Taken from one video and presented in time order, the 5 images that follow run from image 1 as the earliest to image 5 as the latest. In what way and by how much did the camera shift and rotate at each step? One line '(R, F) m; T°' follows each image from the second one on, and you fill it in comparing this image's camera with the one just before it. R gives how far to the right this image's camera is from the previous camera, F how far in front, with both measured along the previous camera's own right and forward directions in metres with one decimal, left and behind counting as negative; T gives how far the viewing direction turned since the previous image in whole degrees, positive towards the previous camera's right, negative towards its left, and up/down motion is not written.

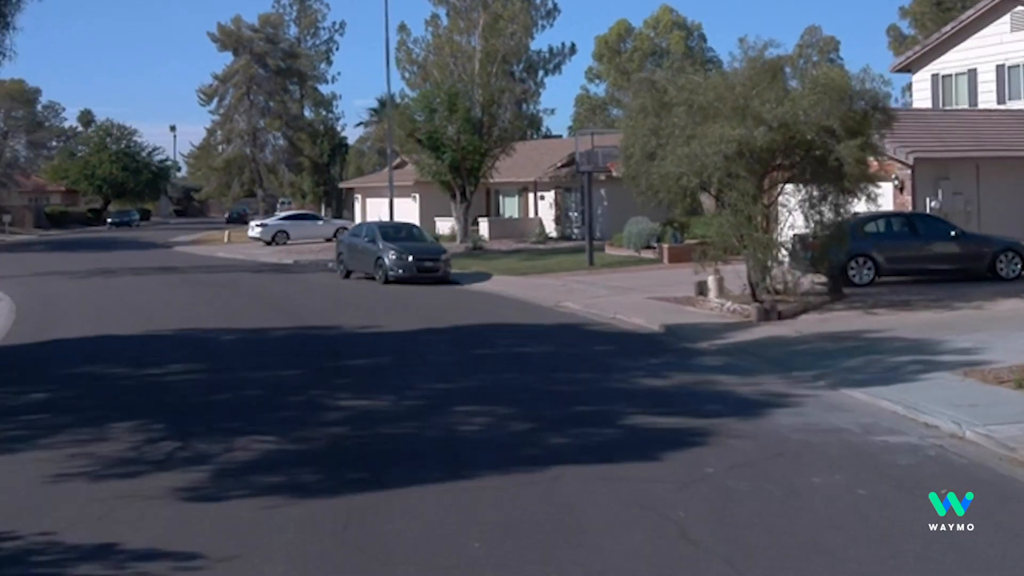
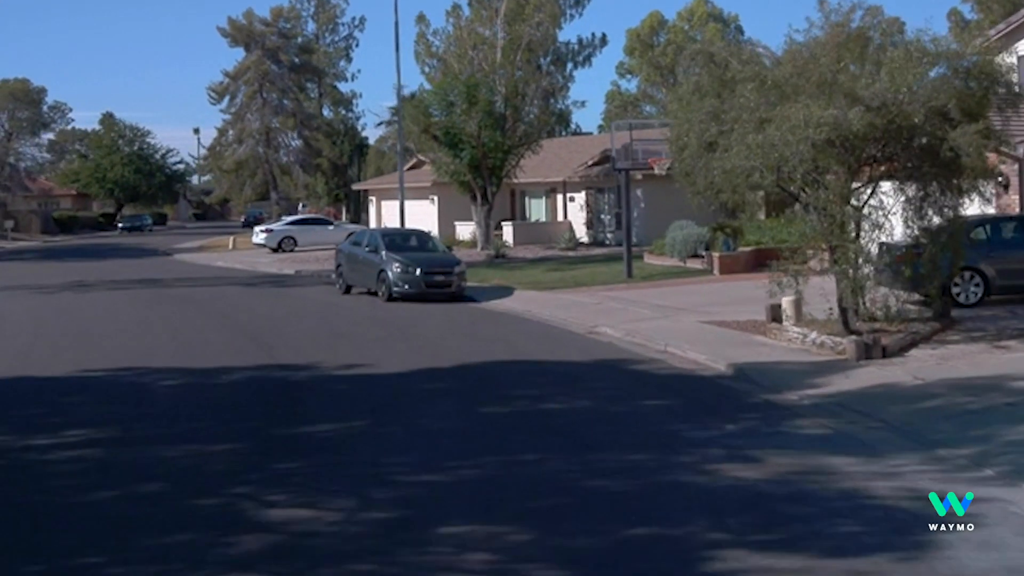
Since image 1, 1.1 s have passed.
(+0.1, +4.7) m; -1°
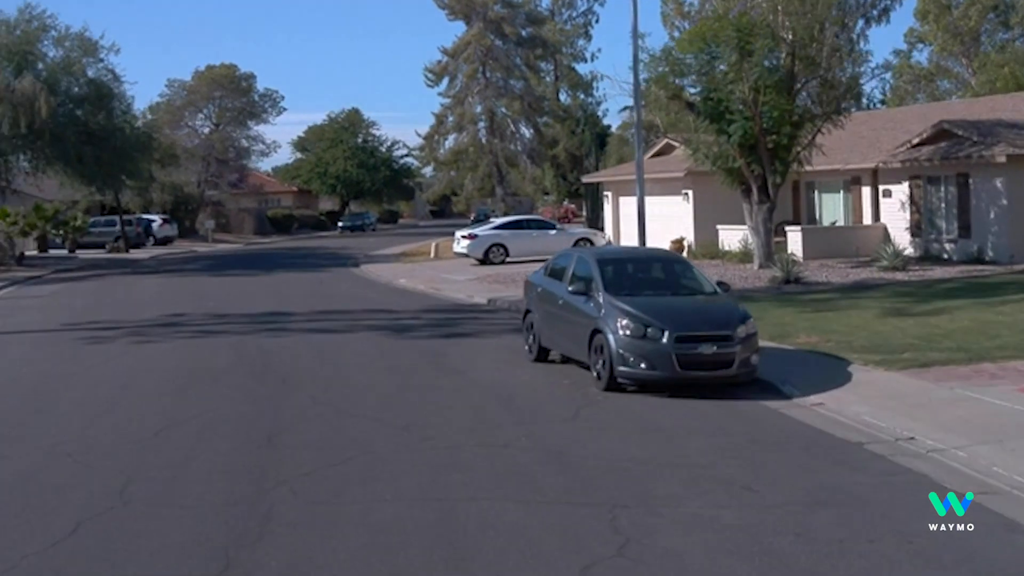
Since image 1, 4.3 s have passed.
(-0.8, +13.1) m; -10°
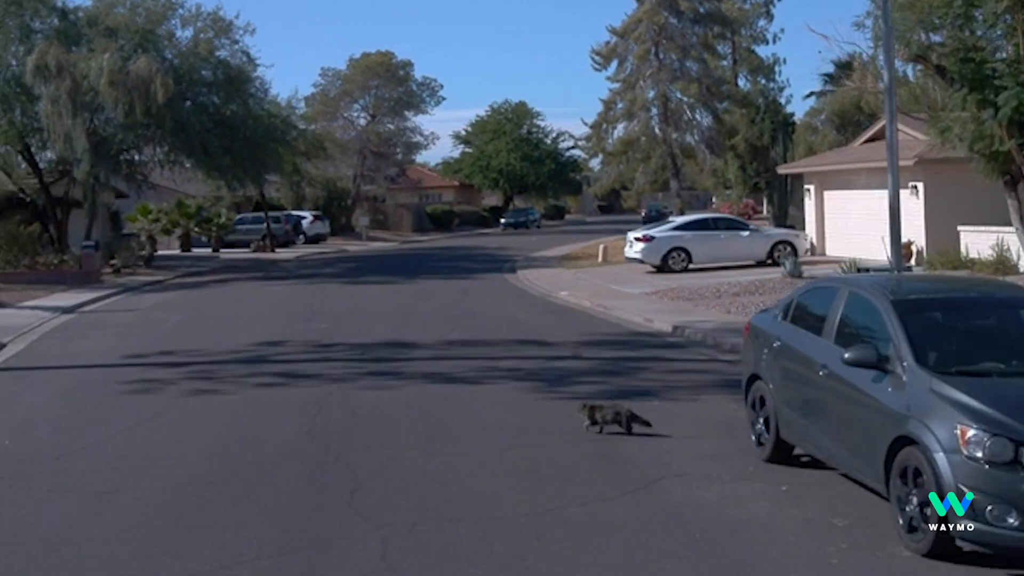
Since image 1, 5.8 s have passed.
(-0.4, +6.5) m; -7°
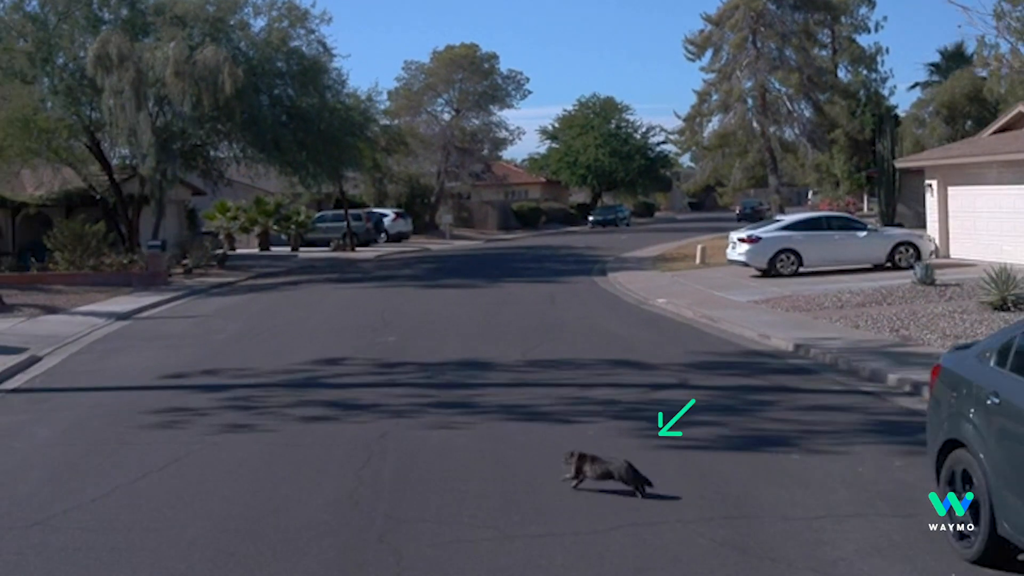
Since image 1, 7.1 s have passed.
(-0.1, +2.8) m; -3°
